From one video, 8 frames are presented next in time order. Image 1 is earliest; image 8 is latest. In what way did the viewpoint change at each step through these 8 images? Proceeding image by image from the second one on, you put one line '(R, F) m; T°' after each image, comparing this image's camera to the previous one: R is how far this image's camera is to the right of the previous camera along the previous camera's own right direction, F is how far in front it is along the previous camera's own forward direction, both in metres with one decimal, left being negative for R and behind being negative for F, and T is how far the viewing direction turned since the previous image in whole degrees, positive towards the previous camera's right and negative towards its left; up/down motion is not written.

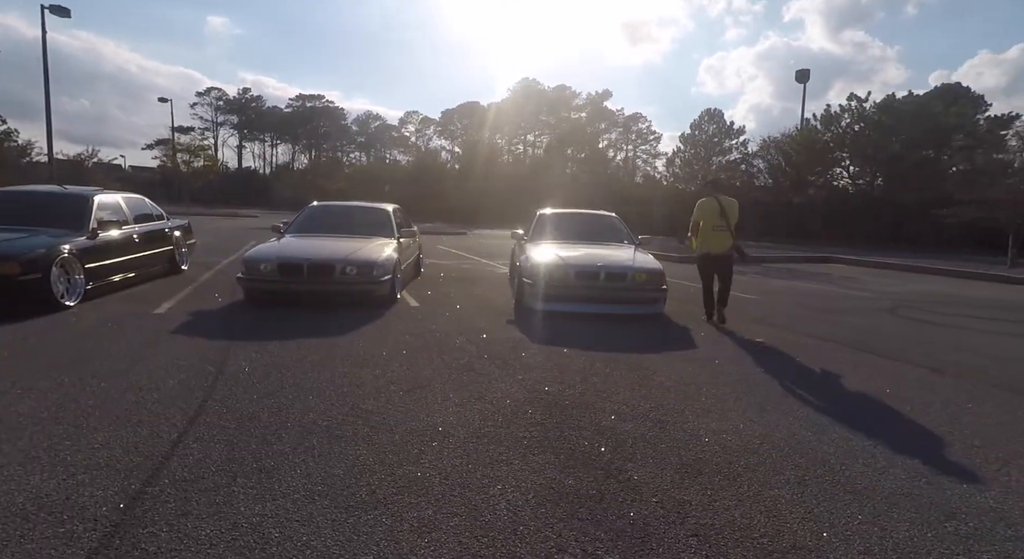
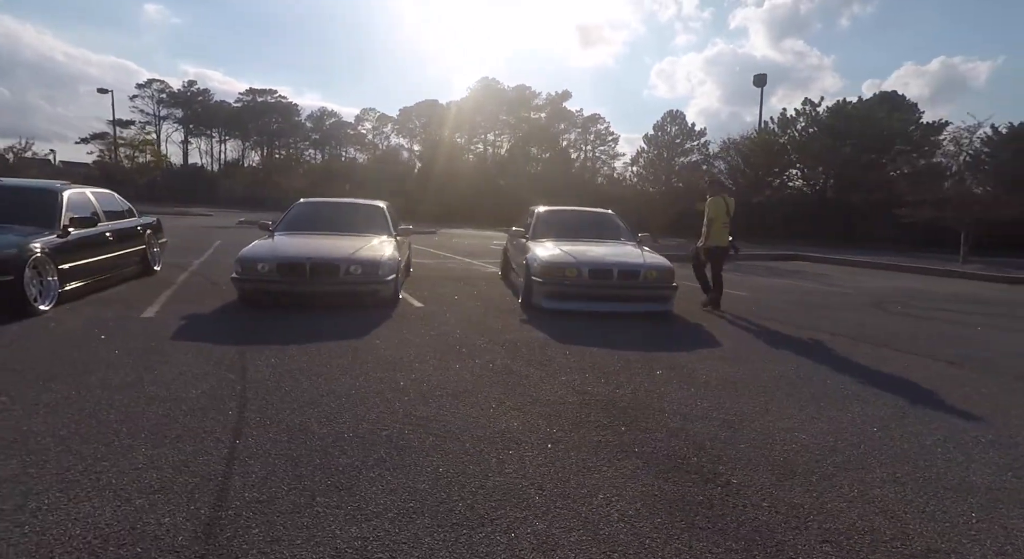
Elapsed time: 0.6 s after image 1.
(-0.8, +0.2) m; +4°
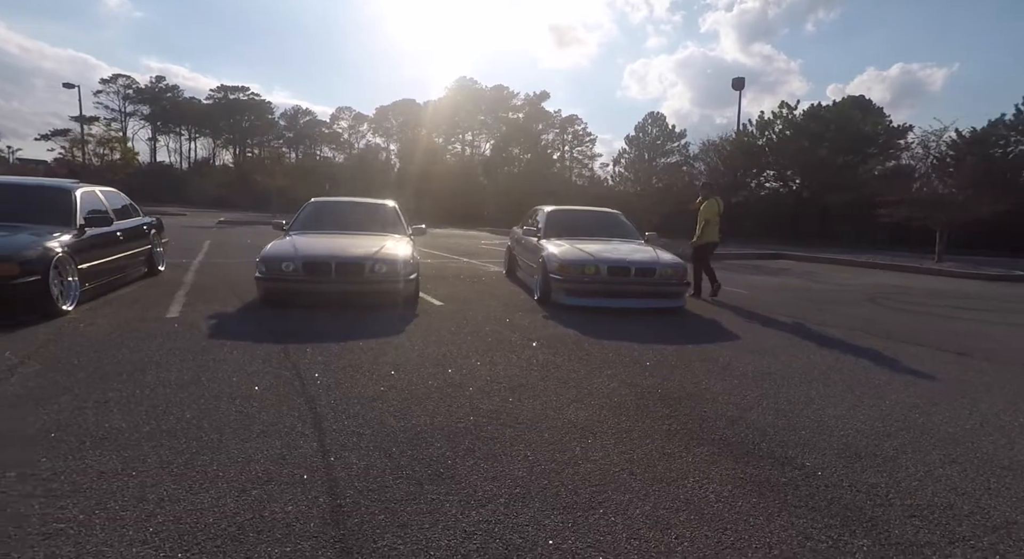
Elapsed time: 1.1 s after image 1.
(-0.7, -0.1) m; +3°
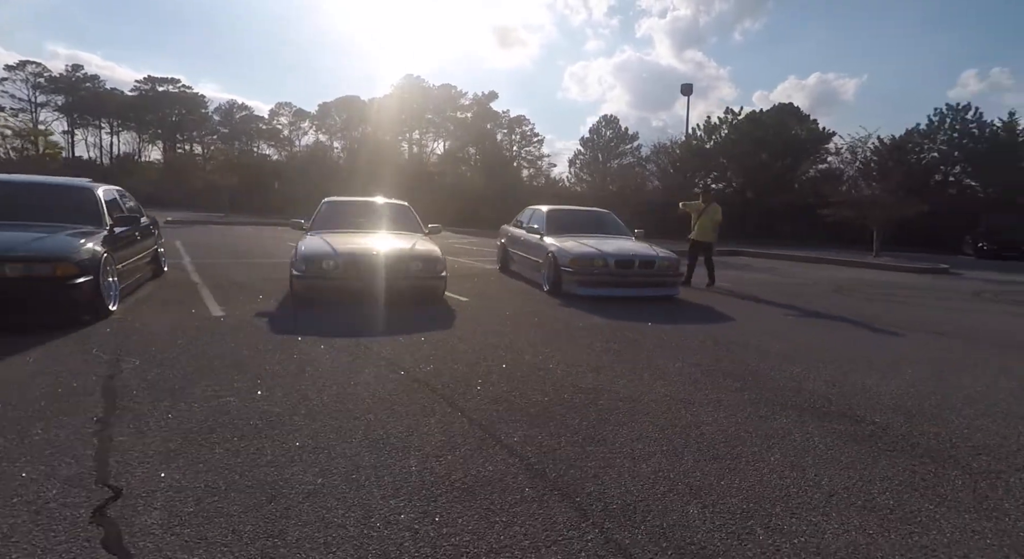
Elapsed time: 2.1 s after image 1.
(-1.3, -0.4) m; +6°
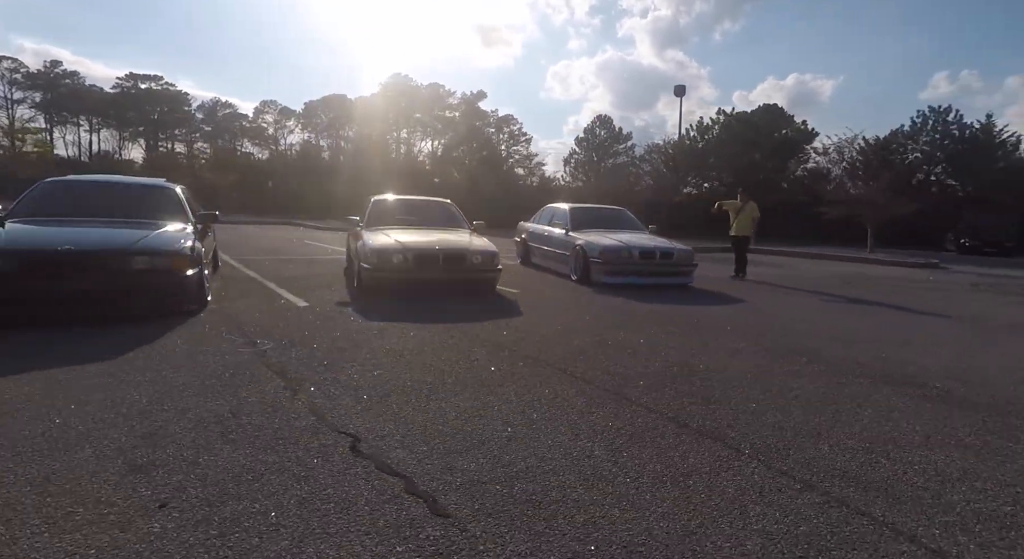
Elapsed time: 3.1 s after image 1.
(-1.1, -0.6) m; +2°
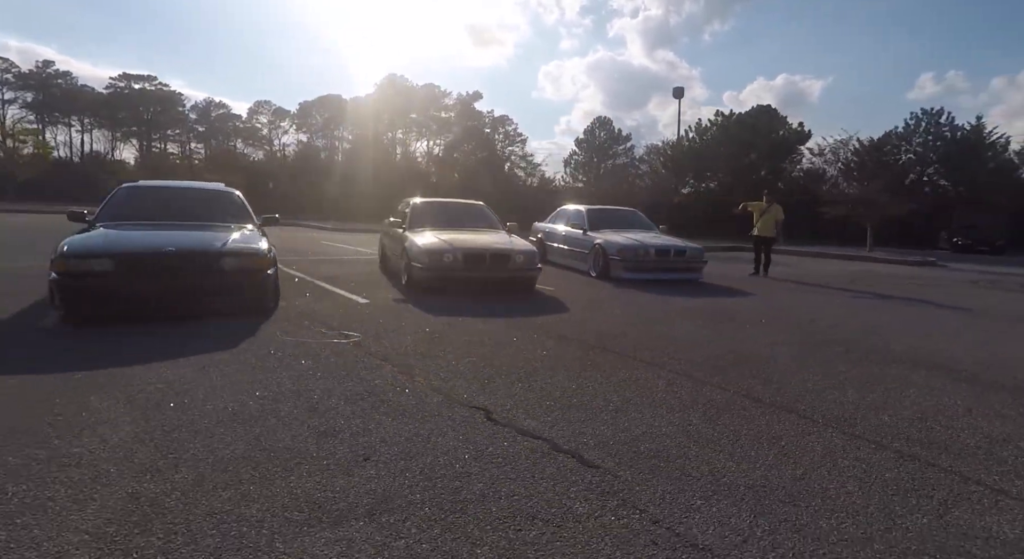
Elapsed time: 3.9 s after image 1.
(-0.8, -0.5) m; +1°
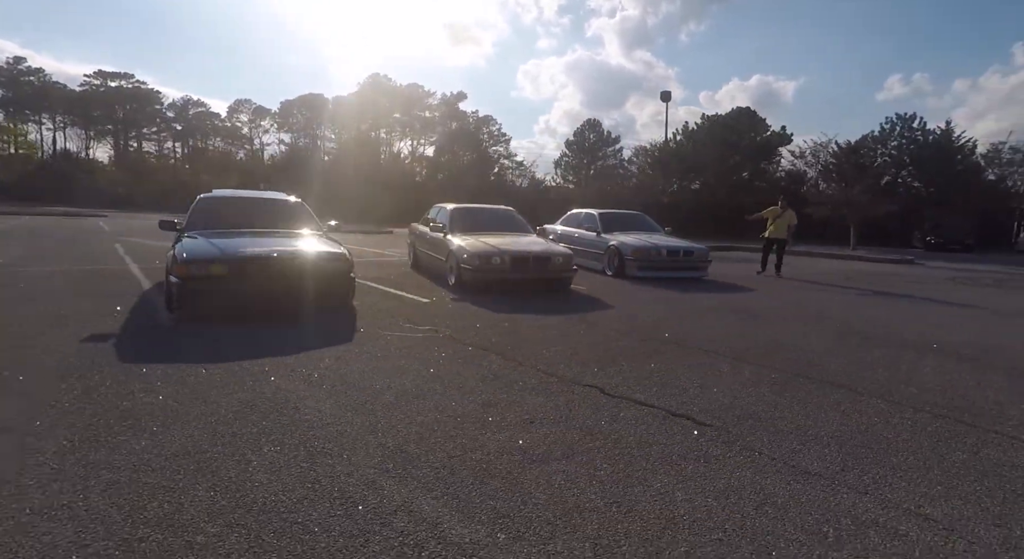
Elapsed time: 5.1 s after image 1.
(-1.1, -0.9) m; +2°
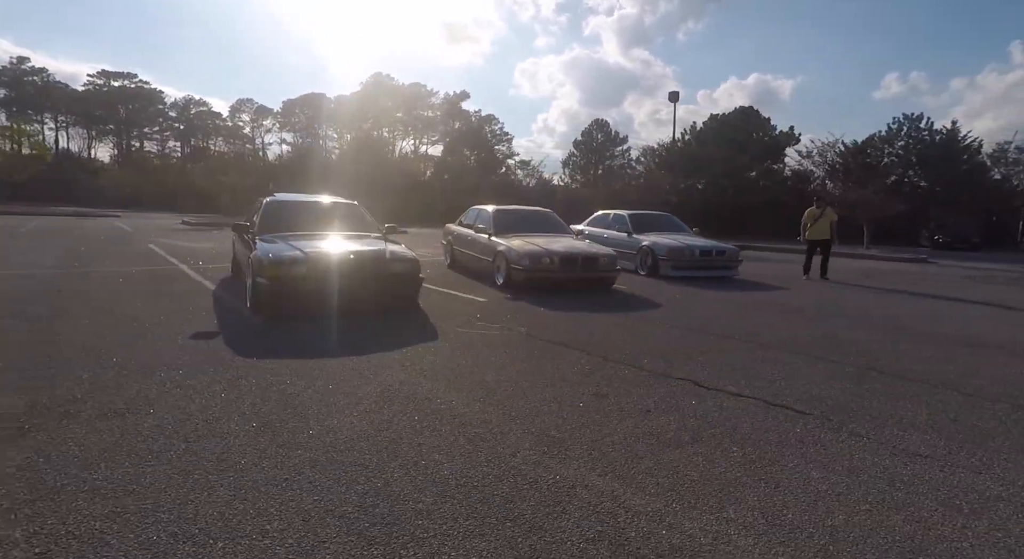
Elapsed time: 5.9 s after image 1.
(-0.9, -0.3) m; 0°
